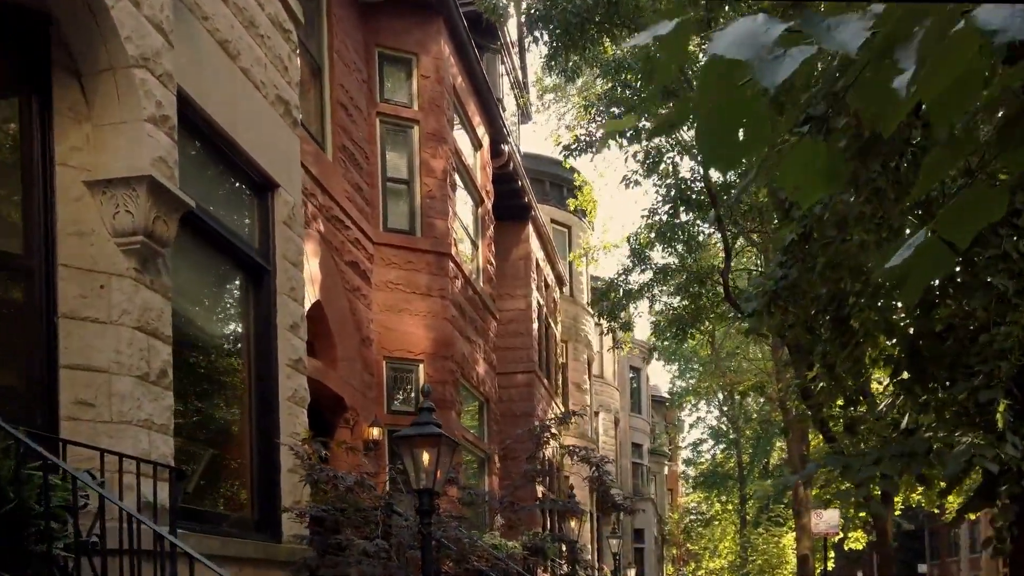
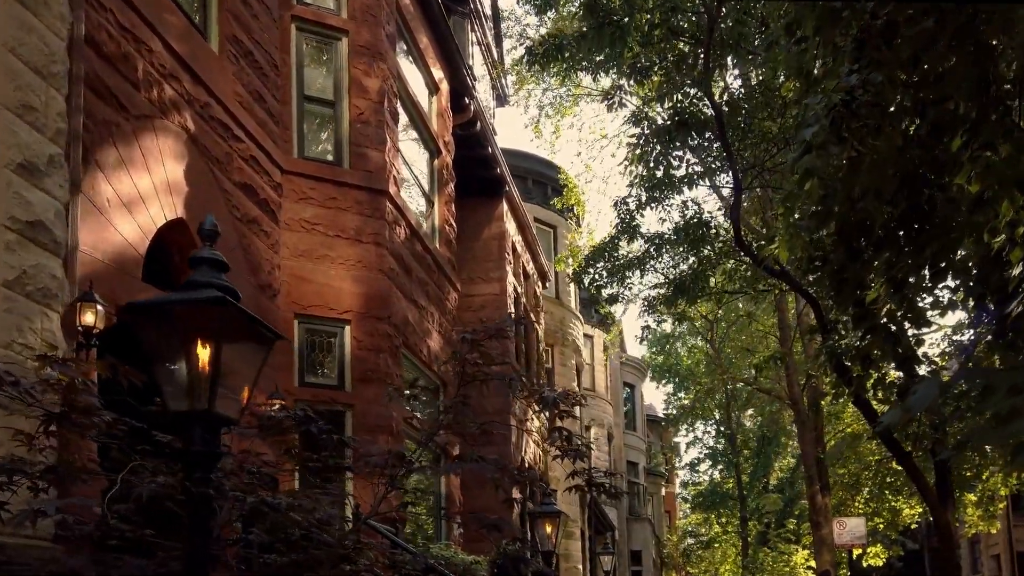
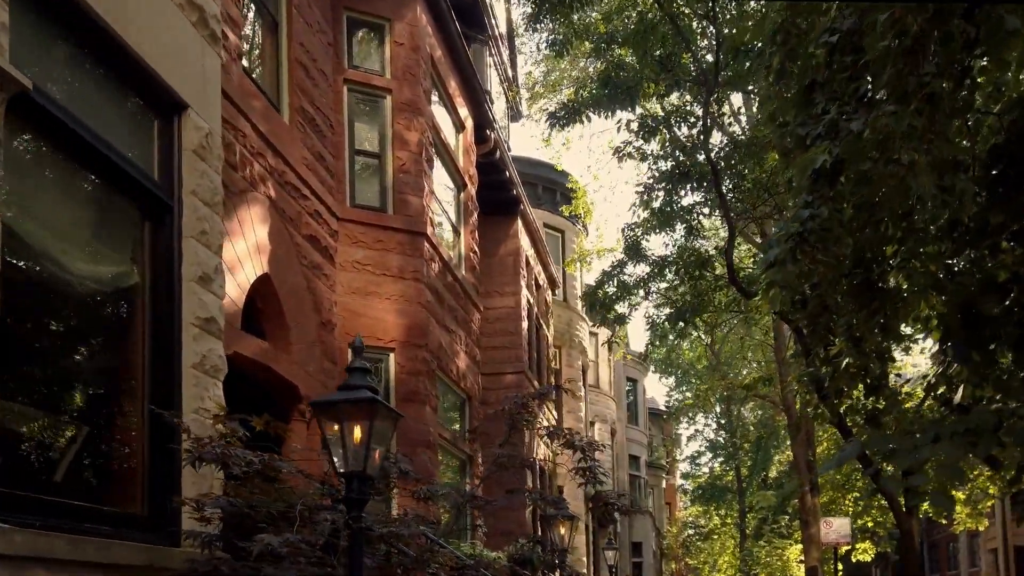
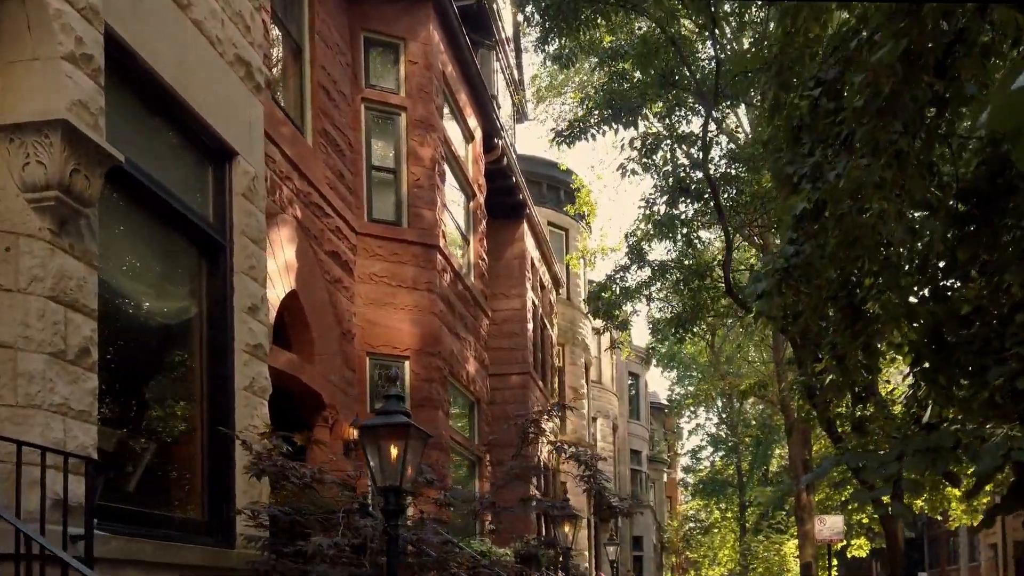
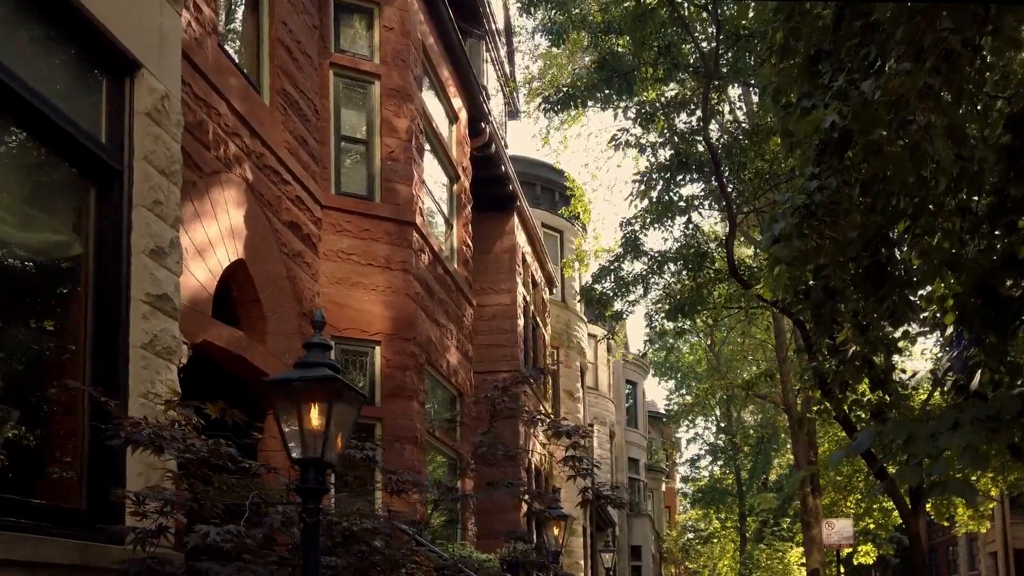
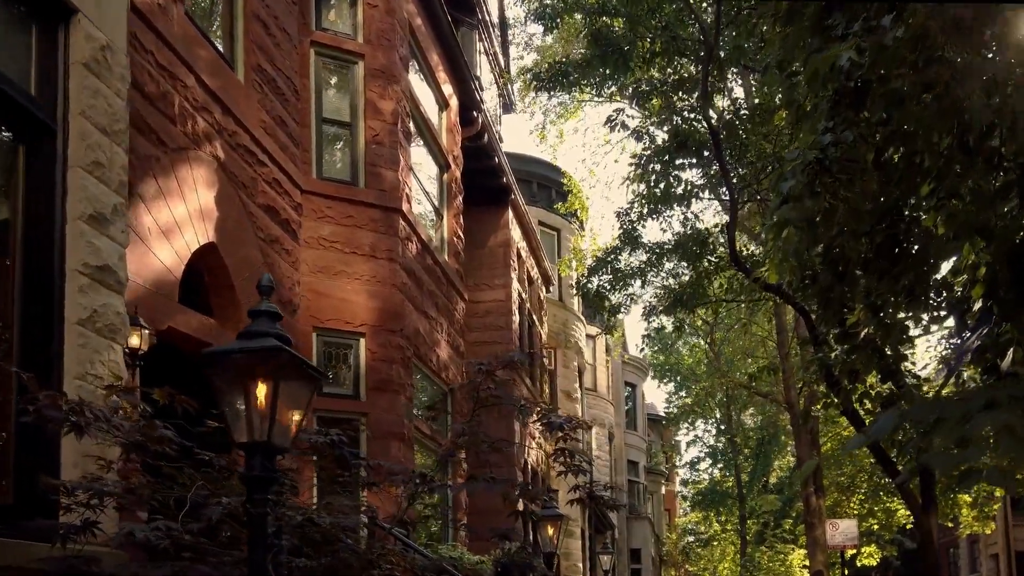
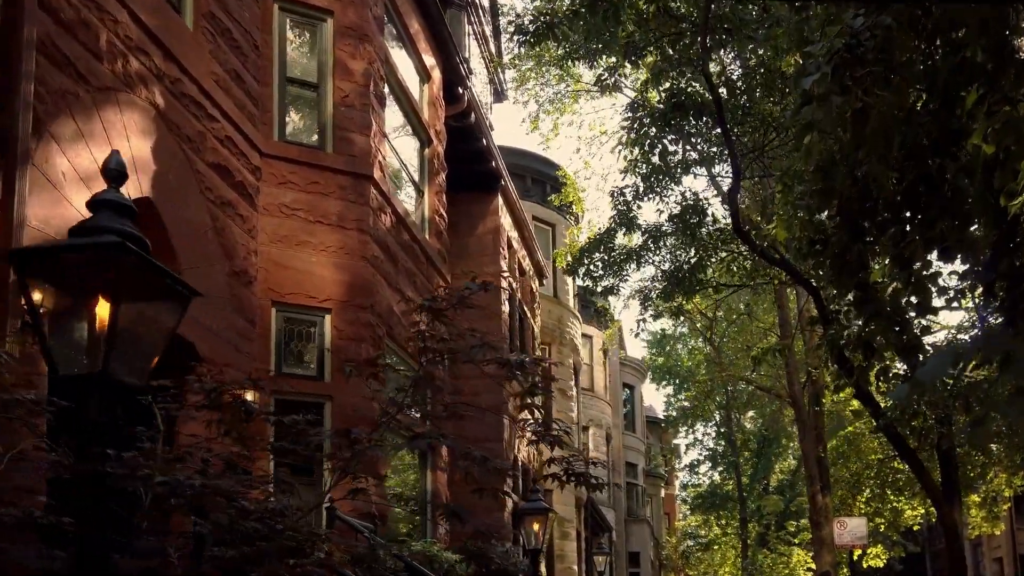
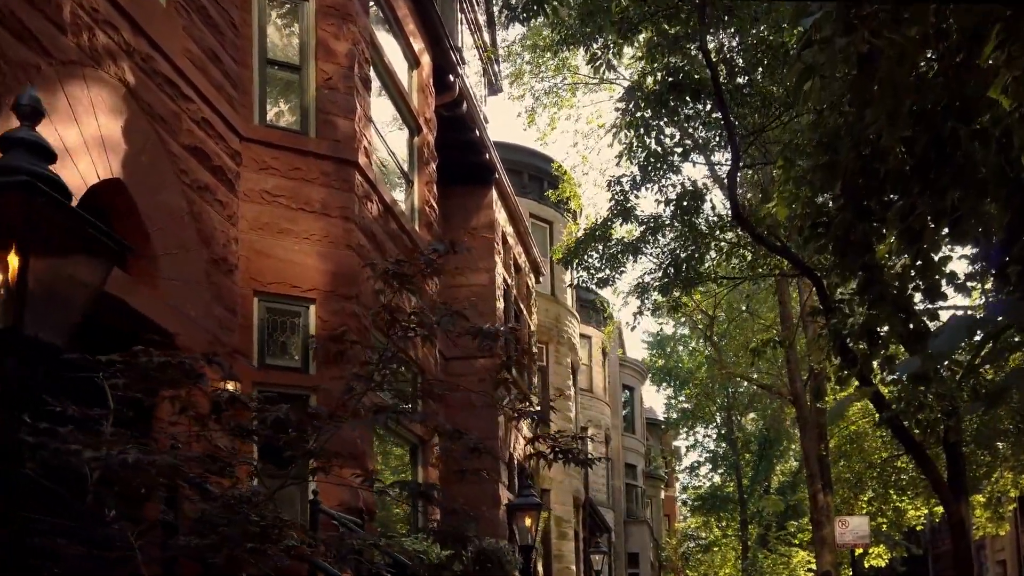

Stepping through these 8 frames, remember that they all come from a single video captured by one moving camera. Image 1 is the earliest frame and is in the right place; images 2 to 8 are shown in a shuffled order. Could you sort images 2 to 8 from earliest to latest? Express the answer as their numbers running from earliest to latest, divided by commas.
4, 3, 5, 6, 2, 7, 8
